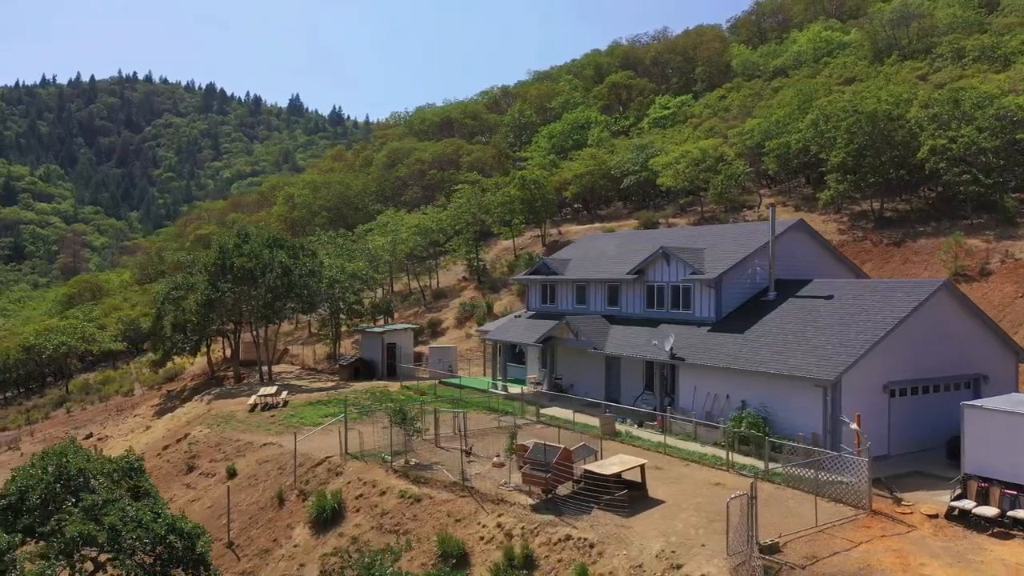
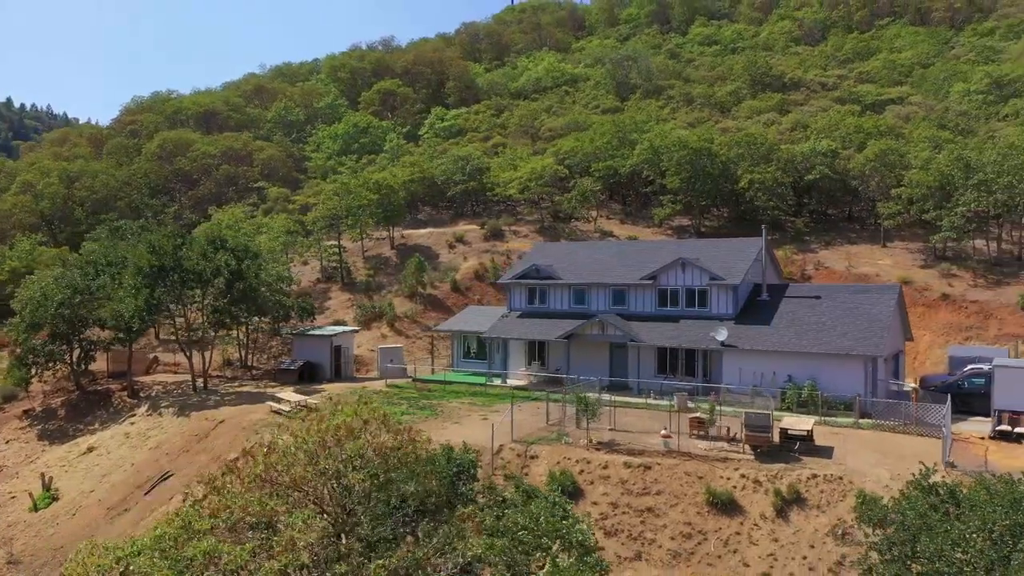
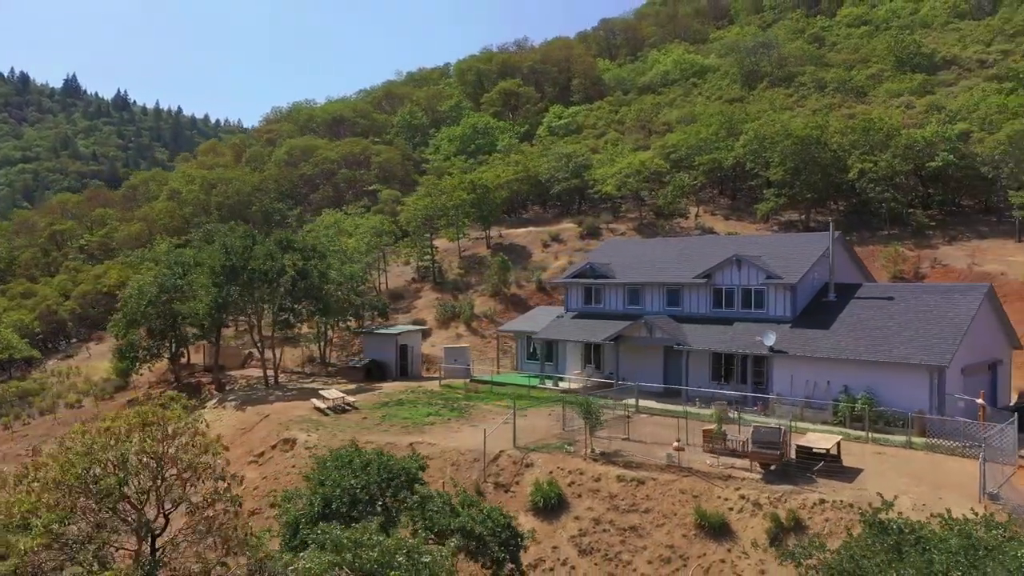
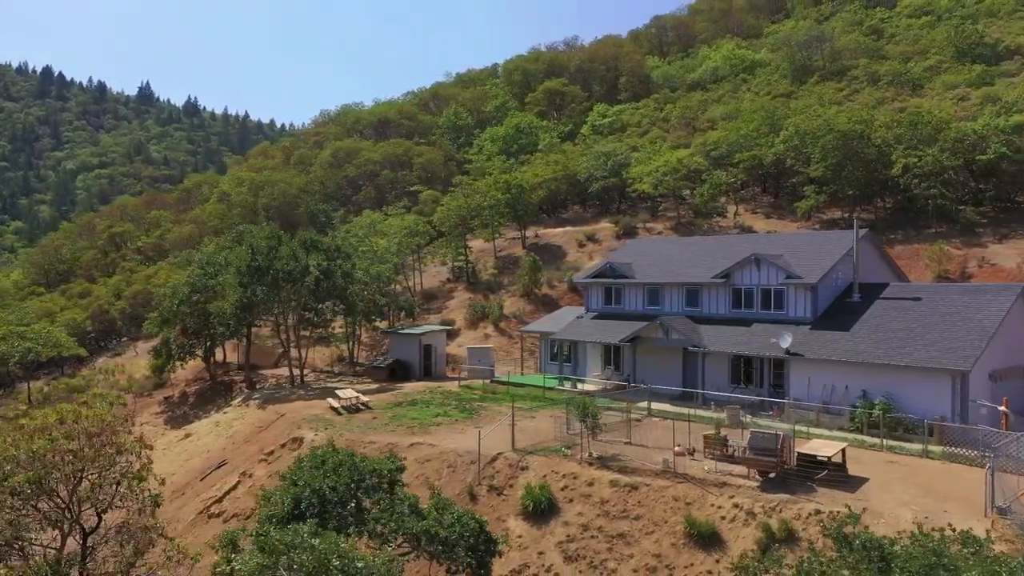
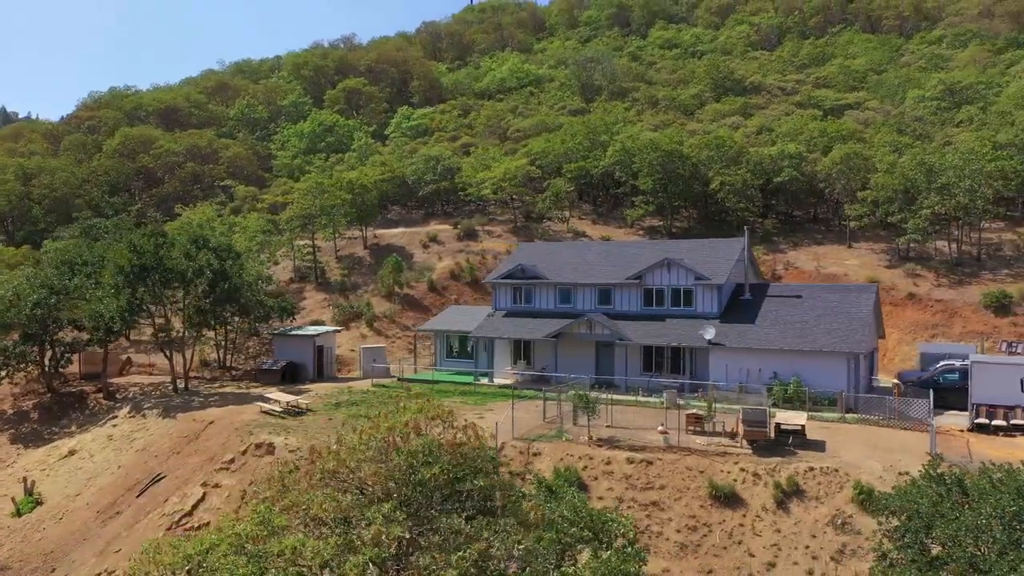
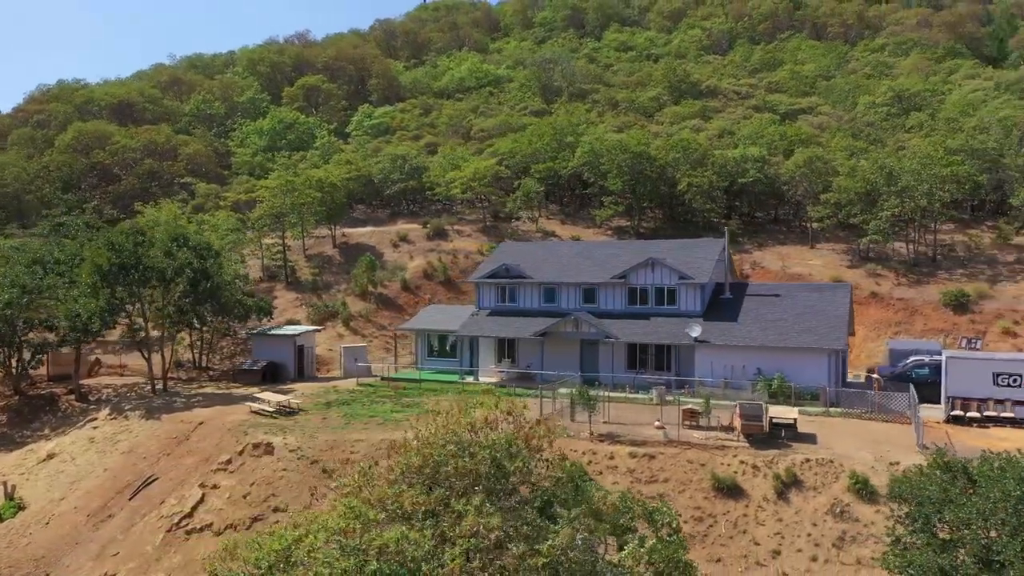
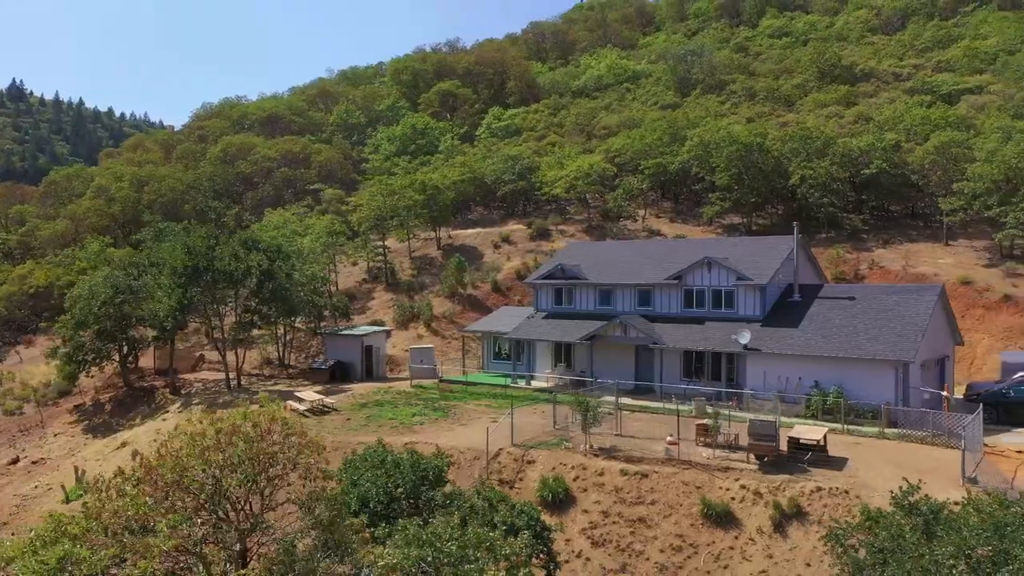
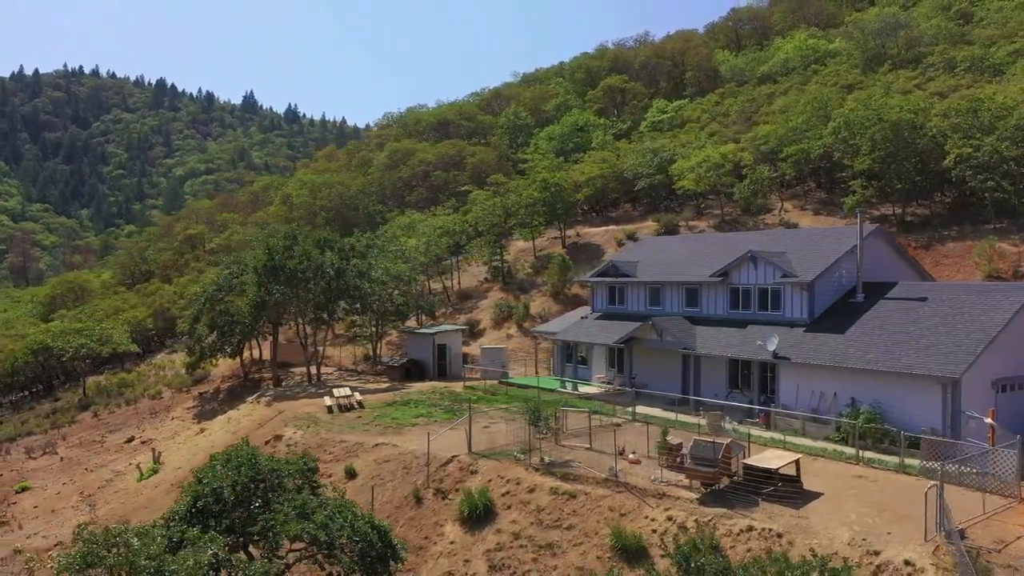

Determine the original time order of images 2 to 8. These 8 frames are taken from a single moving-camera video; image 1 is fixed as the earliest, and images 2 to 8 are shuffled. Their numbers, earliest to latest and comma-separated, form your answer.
8, 4, 3, 7, 2, 5, 6
